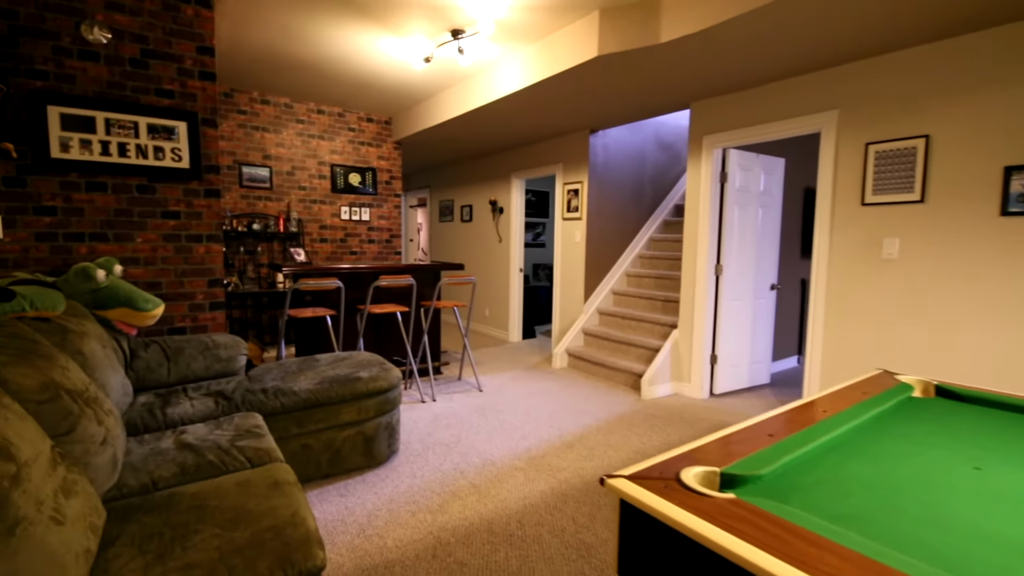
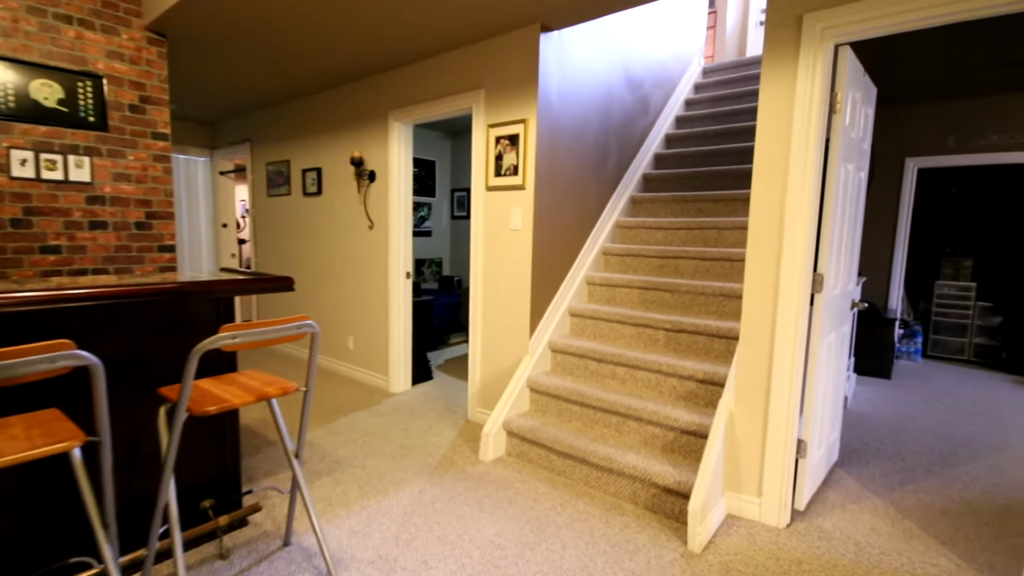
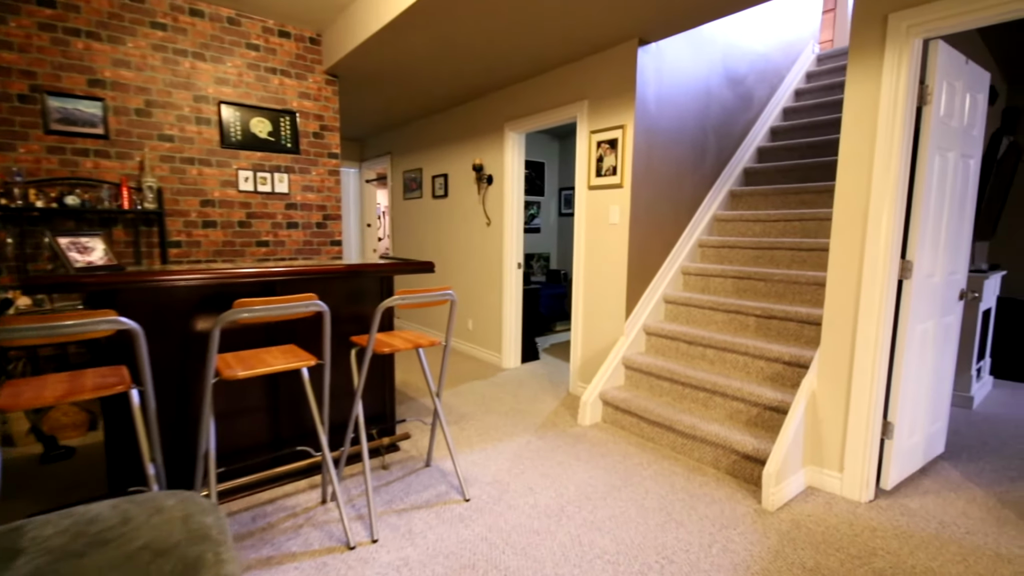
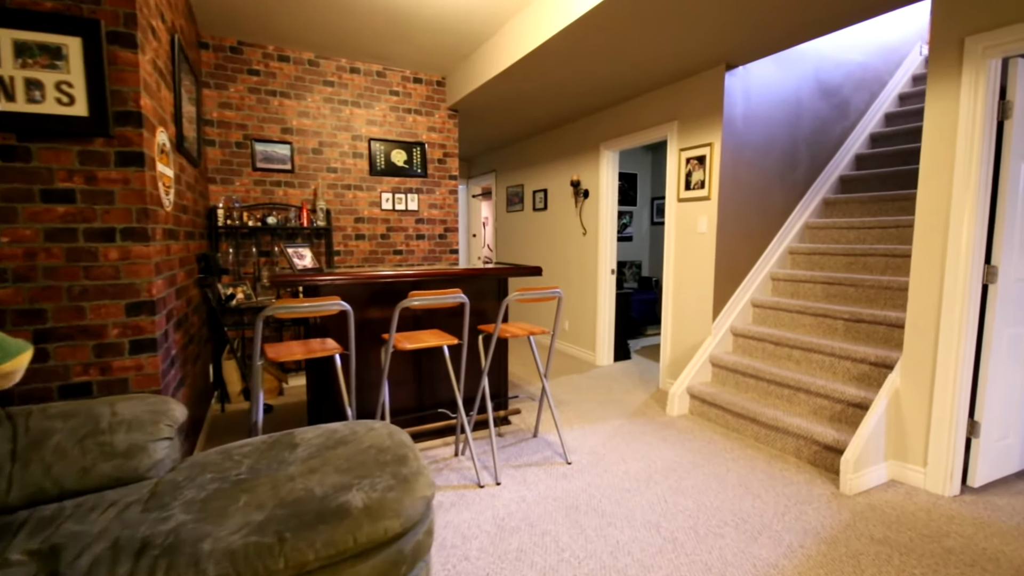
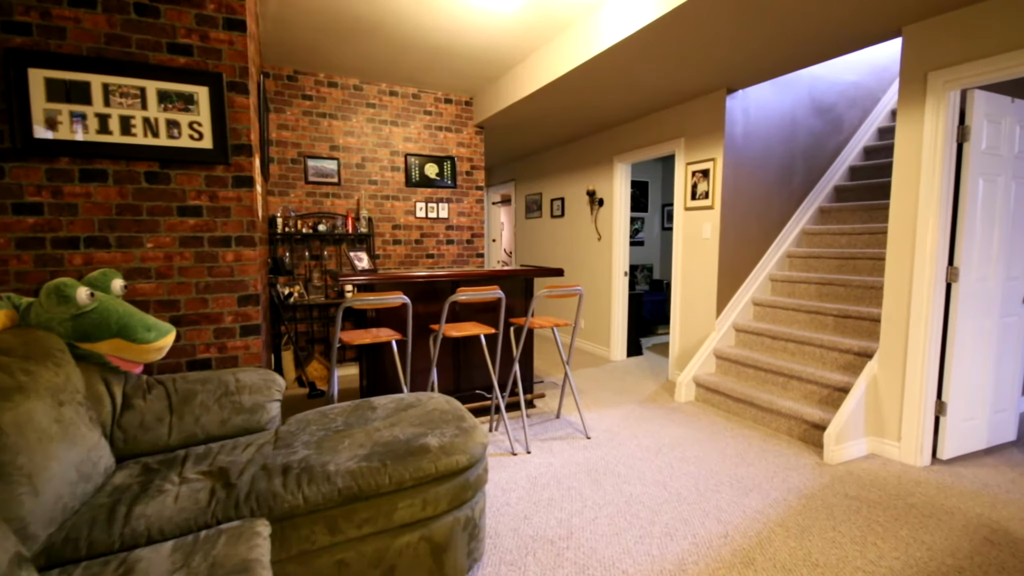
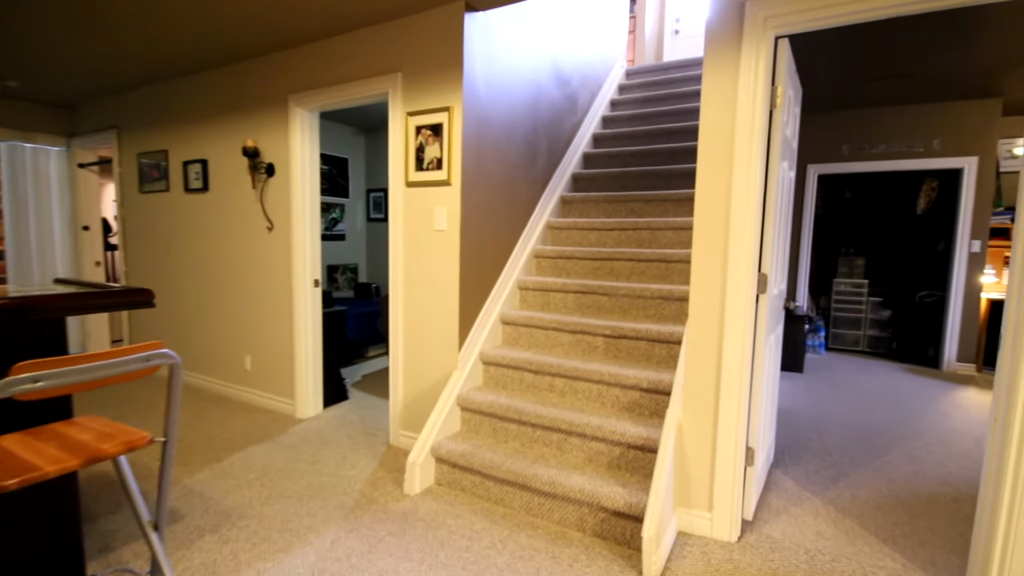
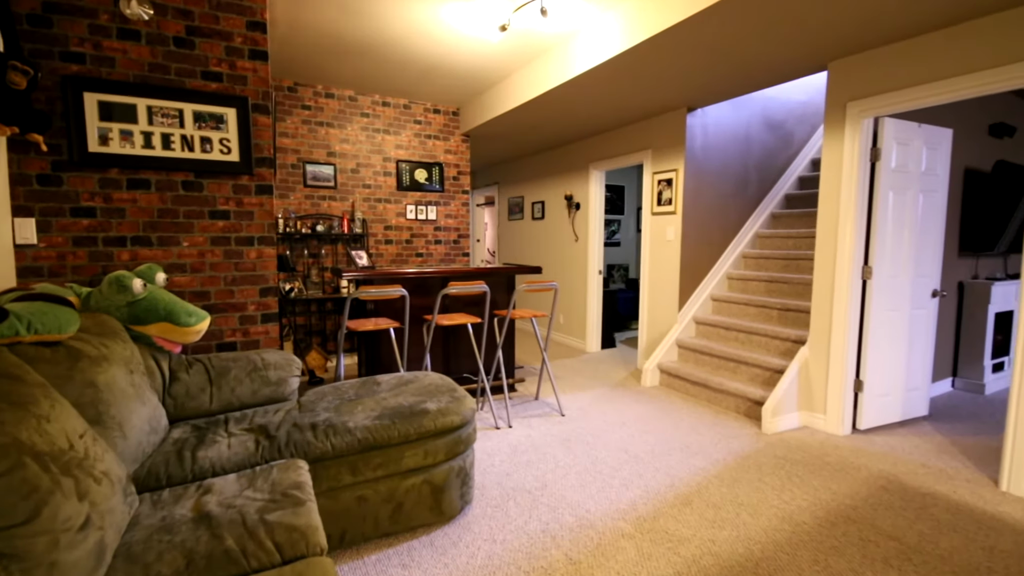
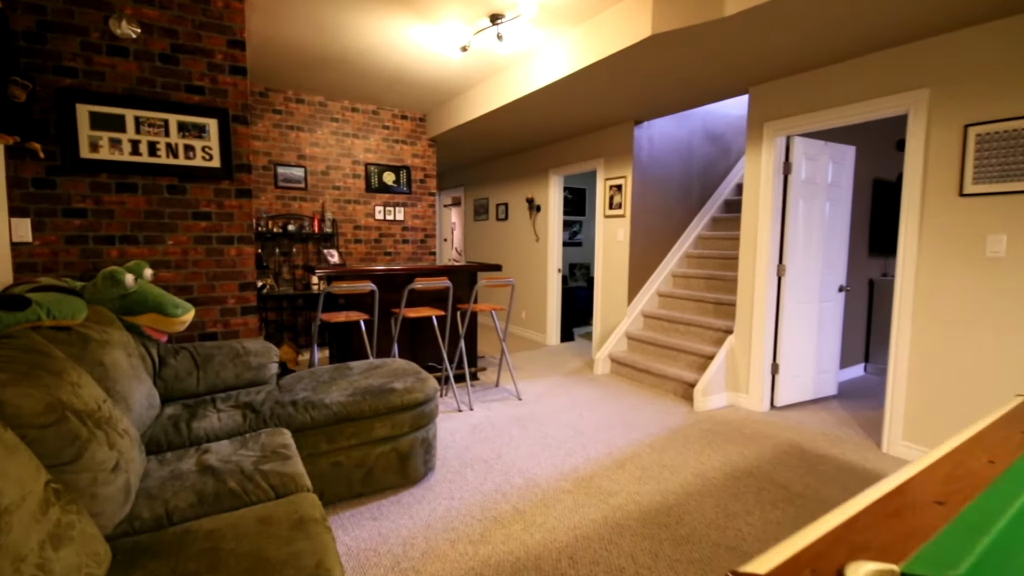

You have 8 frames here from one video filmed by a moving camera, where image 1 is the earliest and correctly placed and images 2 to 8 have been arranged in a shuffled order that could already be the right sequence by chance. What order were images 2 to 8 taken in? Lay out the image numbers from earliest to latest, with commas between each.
8, 7, 5, 4, 3, 2, 6
